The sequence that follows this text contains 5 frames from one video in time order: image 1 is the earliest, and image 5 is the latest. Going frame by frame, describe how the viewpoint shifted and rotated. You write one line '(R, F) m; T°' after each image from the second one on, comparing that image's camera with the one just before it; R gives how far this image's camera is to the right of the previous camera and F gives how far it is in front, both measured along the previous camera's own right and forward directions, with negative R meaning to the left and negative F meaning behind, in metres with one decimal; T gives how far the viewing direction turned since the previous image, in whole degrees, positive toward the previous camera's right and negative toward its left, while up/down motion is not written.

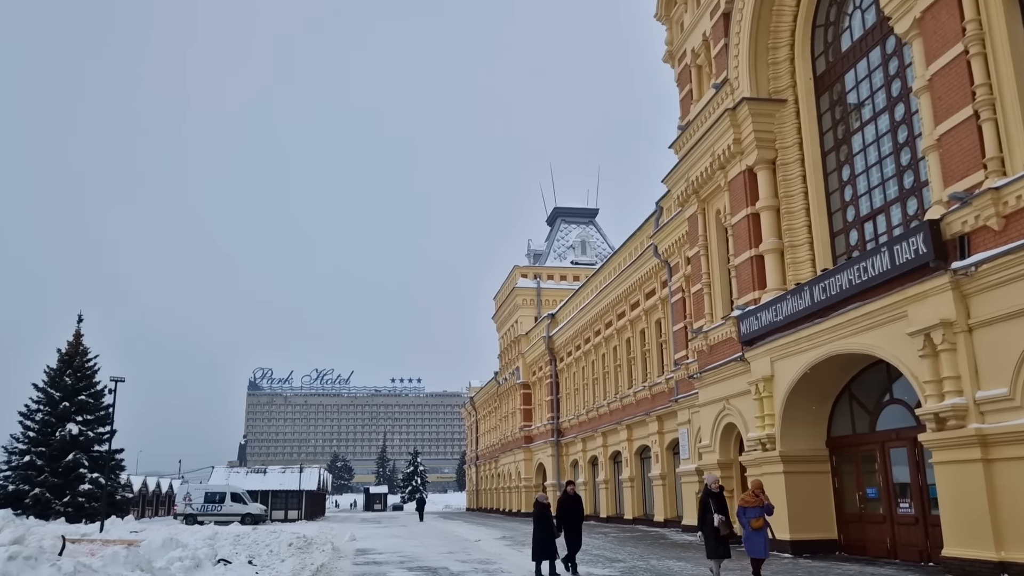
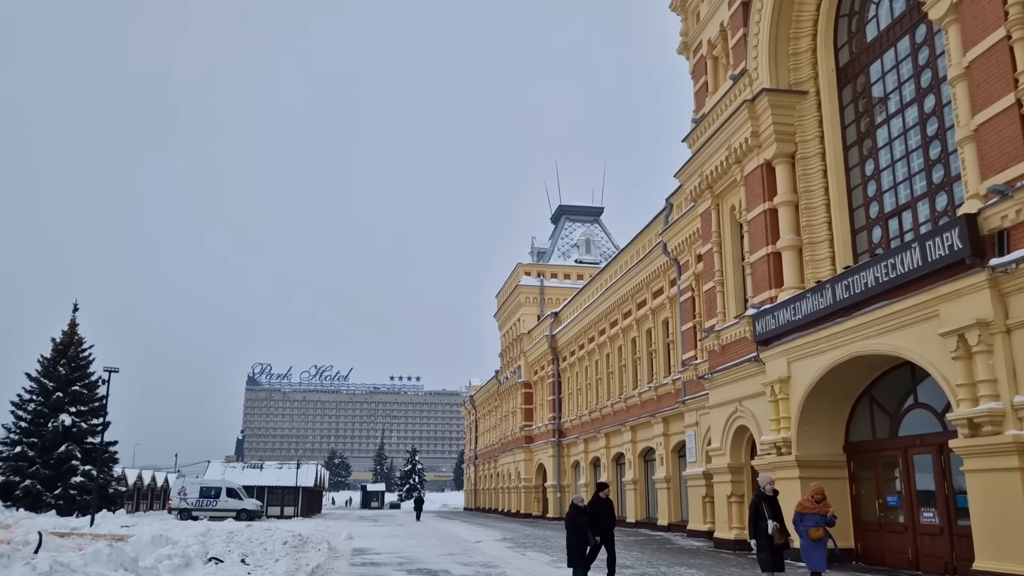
(-0.1, +0.6) m; 0°
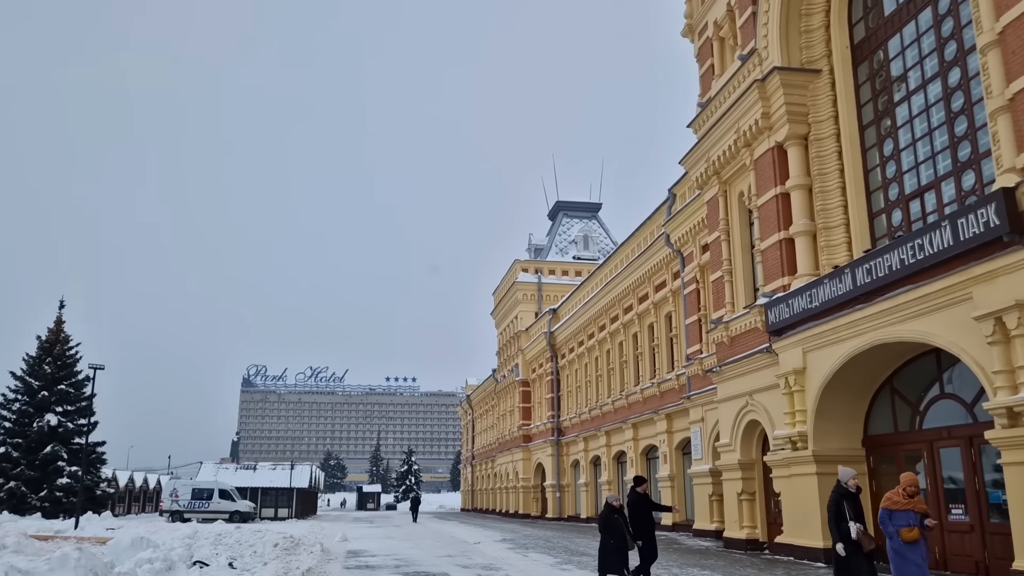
(-0.1, +0.7) m; 0°
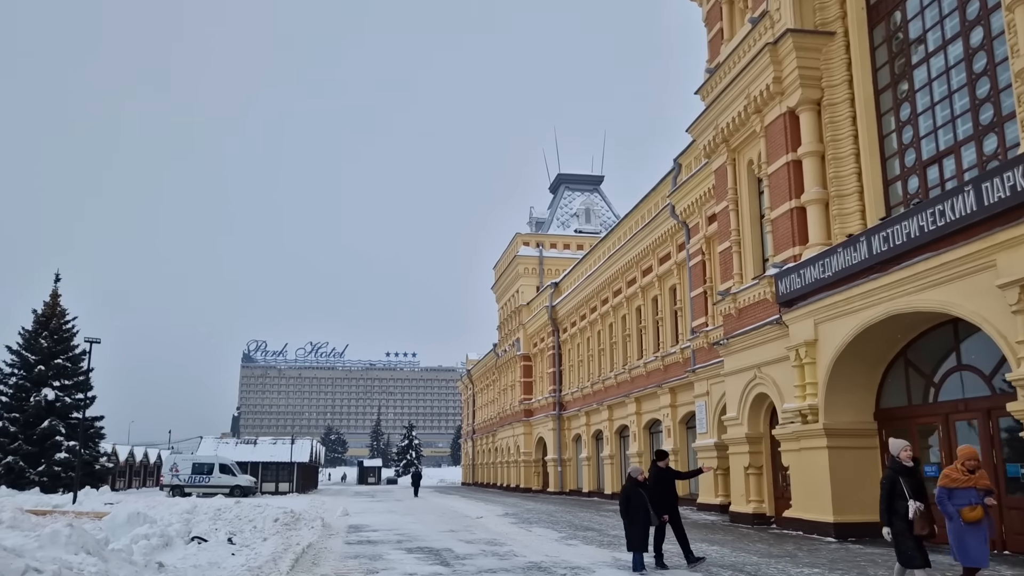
(-0.1, +0.4) m; 0°
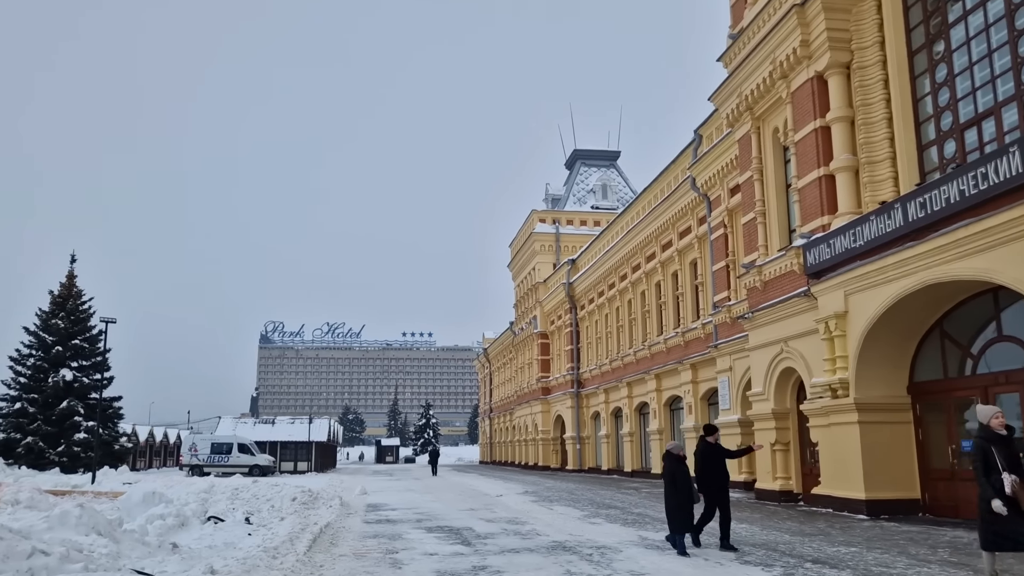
(-0.1, +0.4) m; -1°
